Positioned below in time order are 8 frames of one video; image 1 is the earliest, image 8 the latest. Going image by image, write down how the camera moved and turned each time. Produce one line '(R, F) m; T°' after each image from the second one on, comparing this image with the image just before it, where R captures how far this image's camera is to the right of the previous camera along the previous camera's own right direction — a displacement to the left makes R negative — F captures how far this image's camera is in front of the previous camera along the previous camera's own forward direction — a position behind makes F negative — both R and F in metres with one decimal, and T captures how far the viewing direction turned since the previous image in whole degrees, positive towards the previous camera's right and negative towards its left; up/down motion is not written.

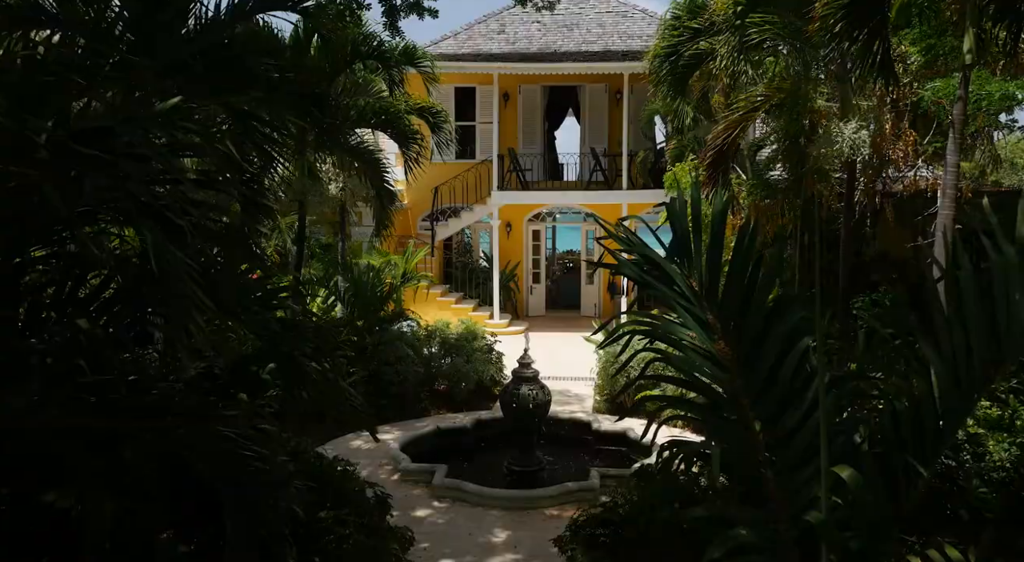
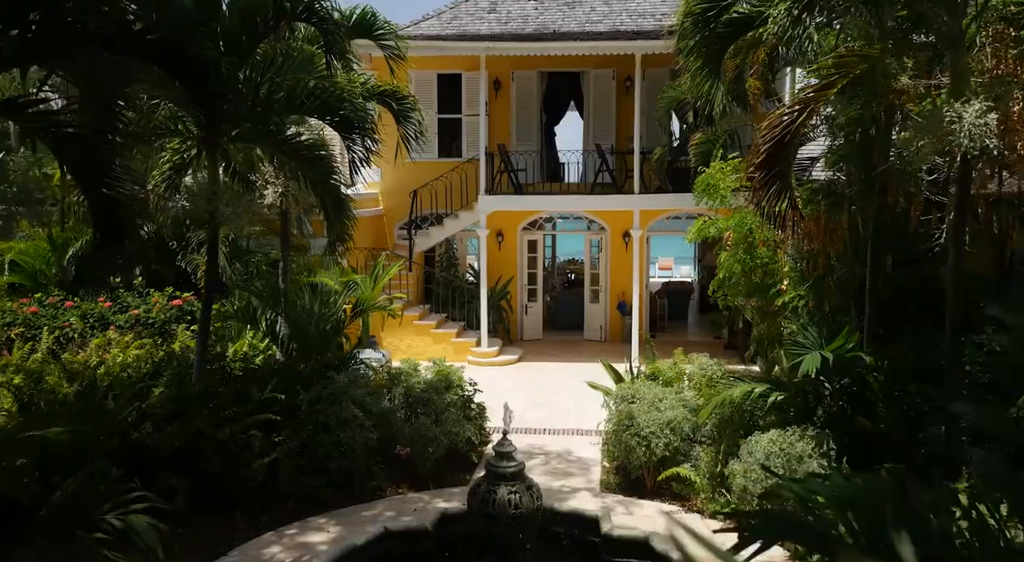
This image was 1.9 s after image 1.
(+0.2, +2.1) m; 0°
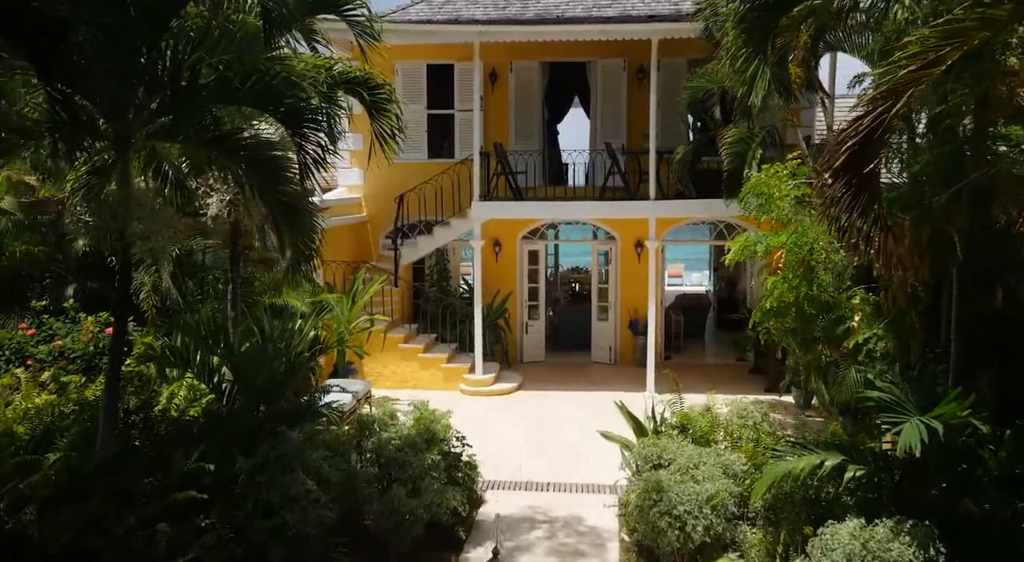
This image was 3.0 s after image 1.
(0.0, +1.4) m; 0°
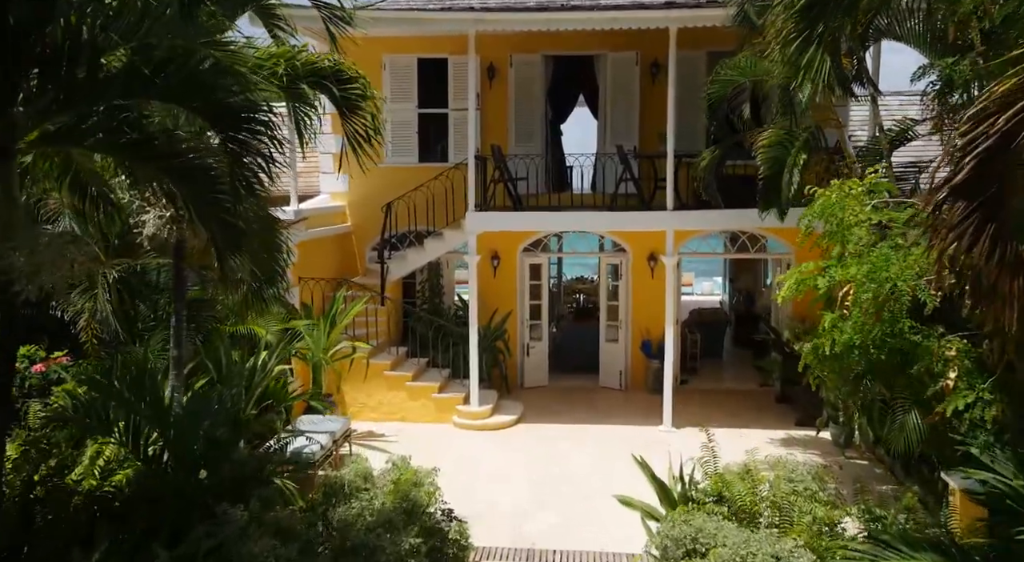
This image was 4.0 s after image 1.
(0.0, +1.1) m; 0°
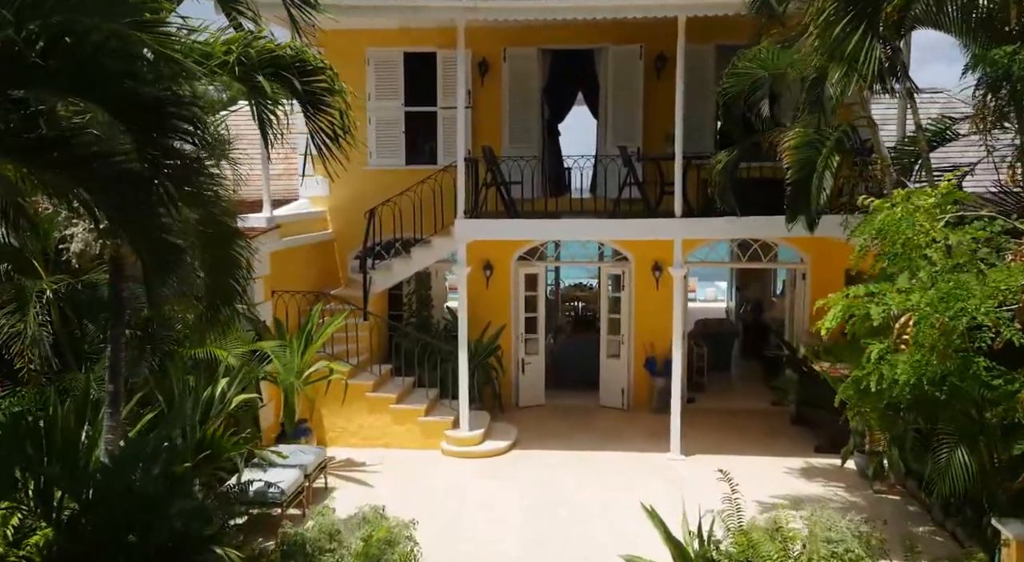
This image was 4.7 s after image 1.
(0.0, +0.8) m; 0°
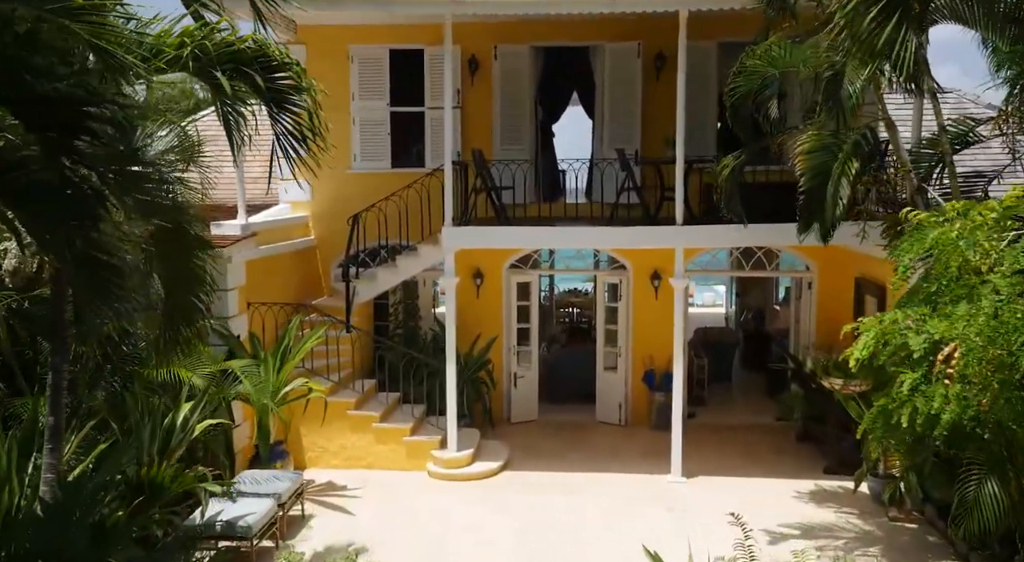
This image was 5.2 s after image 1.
(0.0, +0.5) m; 0°
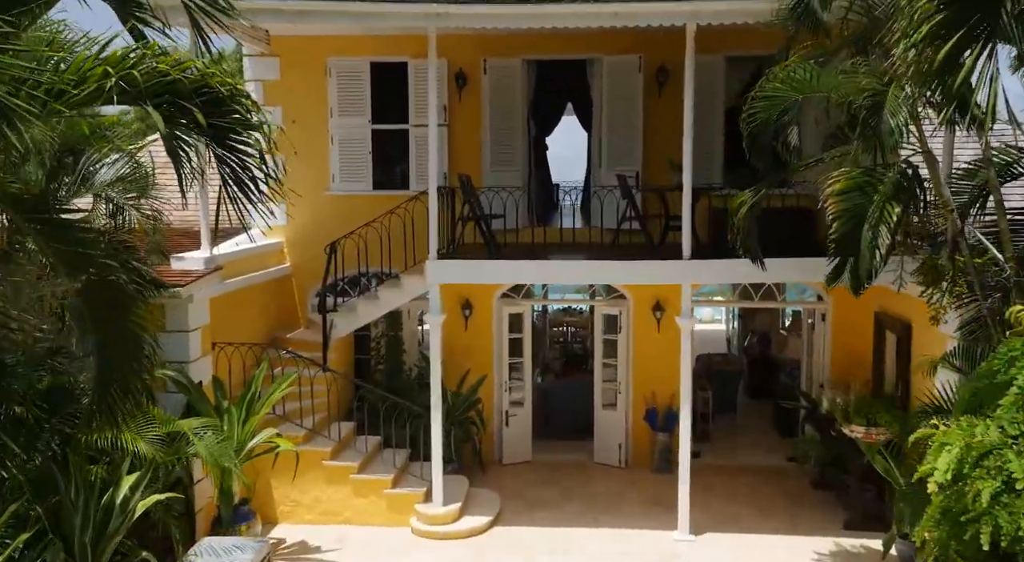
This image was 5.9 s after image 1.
(0.0, +0.7) m; +1°
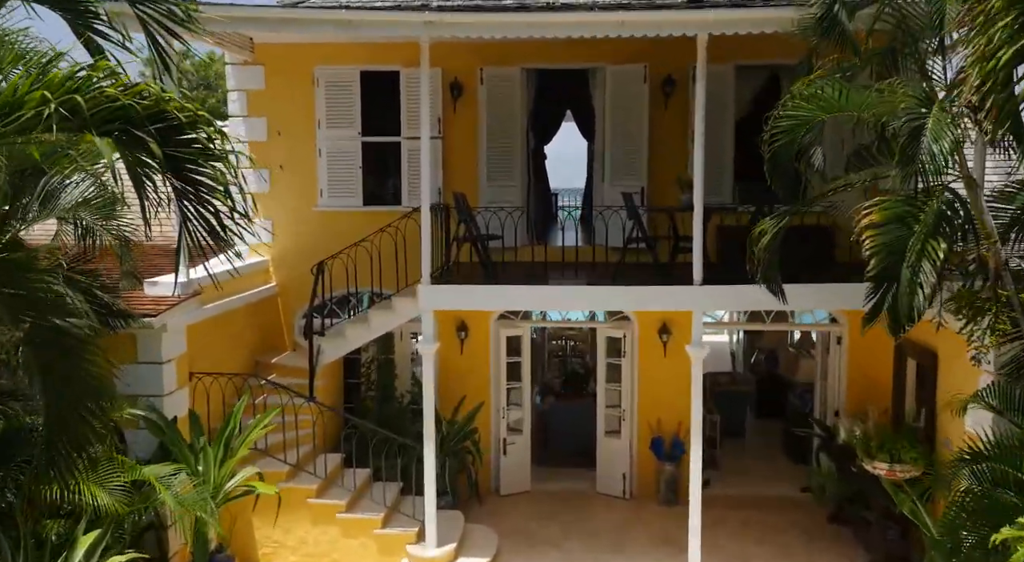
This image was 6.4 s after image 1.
(0.0, +0.5) m; 0°
